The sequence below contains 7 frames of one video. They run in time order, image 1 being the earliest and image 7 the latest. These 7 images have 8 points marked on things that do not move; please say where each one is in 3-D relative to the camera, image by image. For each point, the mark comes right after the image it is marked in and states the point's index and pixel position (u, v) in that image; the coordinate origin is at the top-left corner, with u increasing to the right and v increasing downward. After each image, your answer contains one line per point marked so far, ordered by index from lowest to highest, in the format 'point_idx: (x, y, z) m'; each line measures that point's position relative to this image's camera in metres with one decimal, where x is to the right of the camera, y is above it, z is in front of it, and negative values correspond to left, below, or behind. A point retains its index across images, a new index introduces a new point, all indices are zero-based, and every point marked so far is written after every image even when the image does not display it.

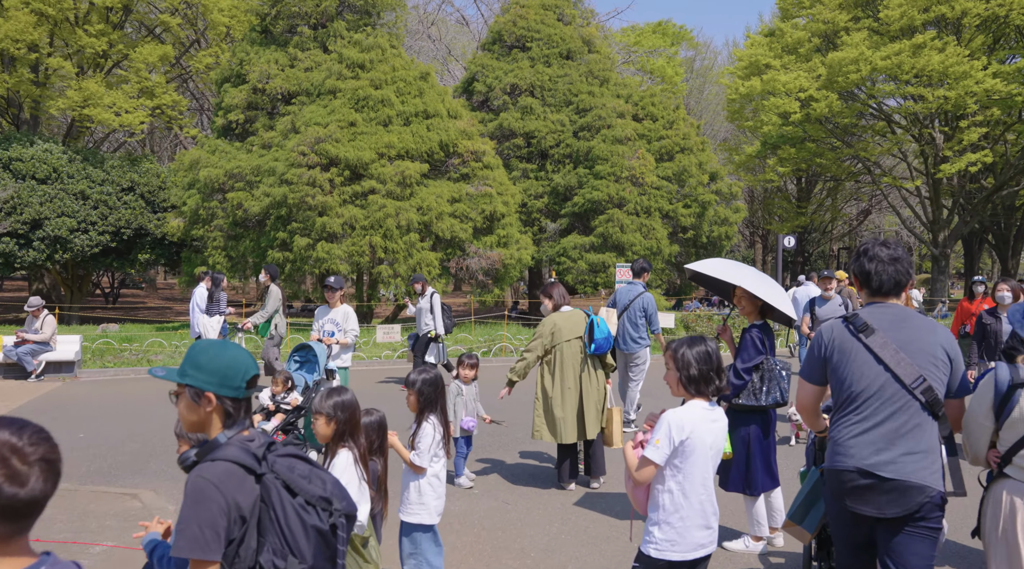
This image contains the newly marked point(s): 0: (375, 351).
0: (-2.7, -1.3, +17.5) m
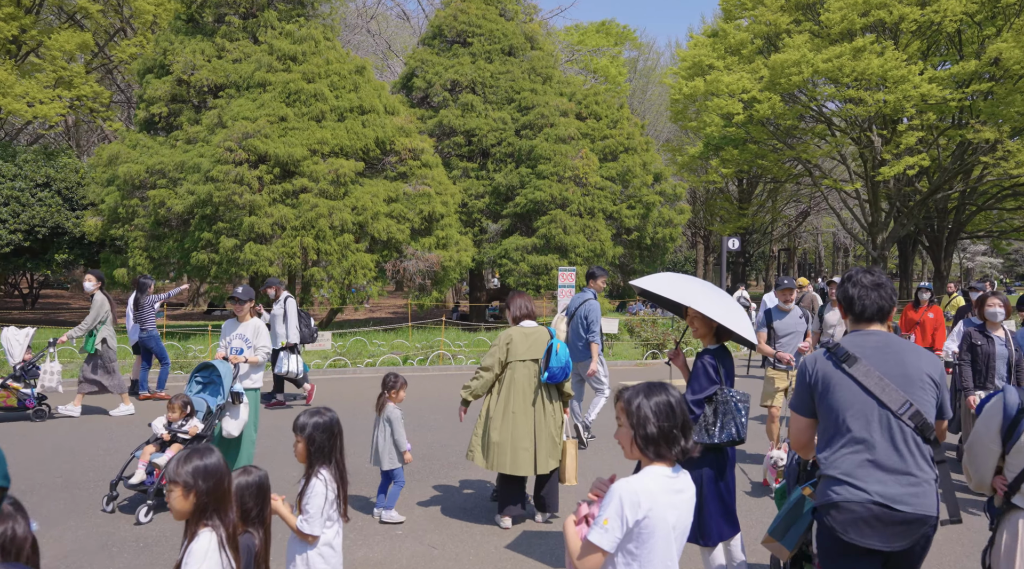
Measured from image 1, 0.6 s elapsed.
0: (-3.8, -1.4, +16.5) m
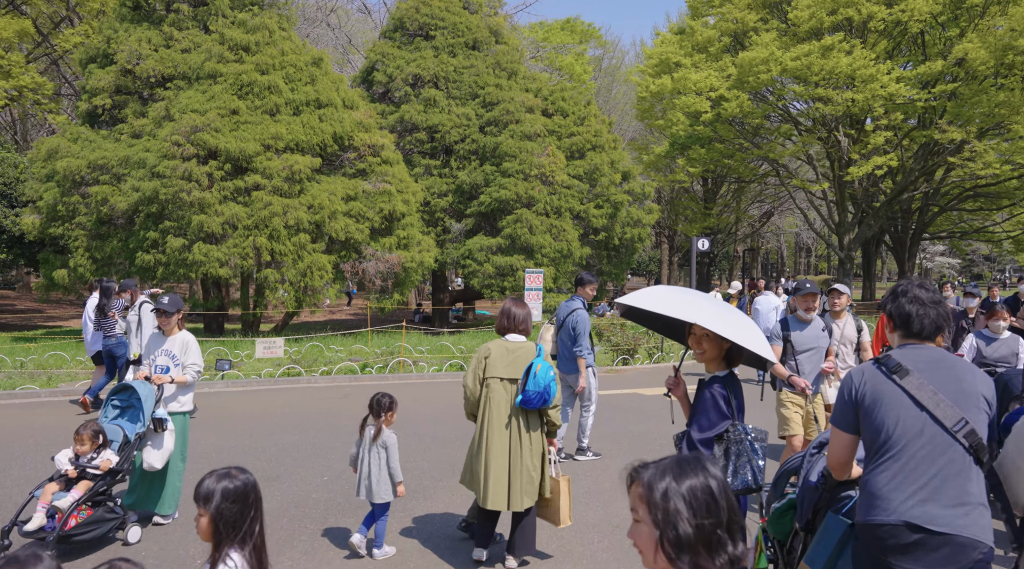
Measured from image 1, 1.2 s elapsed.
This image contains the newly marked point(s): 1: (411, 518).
0: (-4.4, -1.4, +15.5) m
1: (-0.8, -1.9, +7.4) m
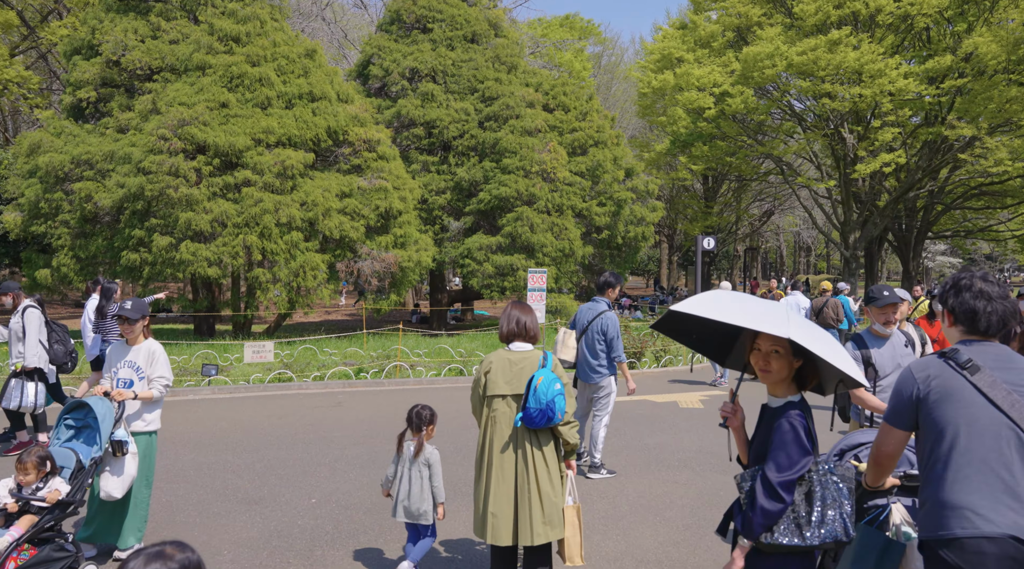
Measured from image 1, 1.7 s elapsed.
0: (-4.4, -1.4, +14.8) m
1: (-0.8, -1.9, +6.6) m
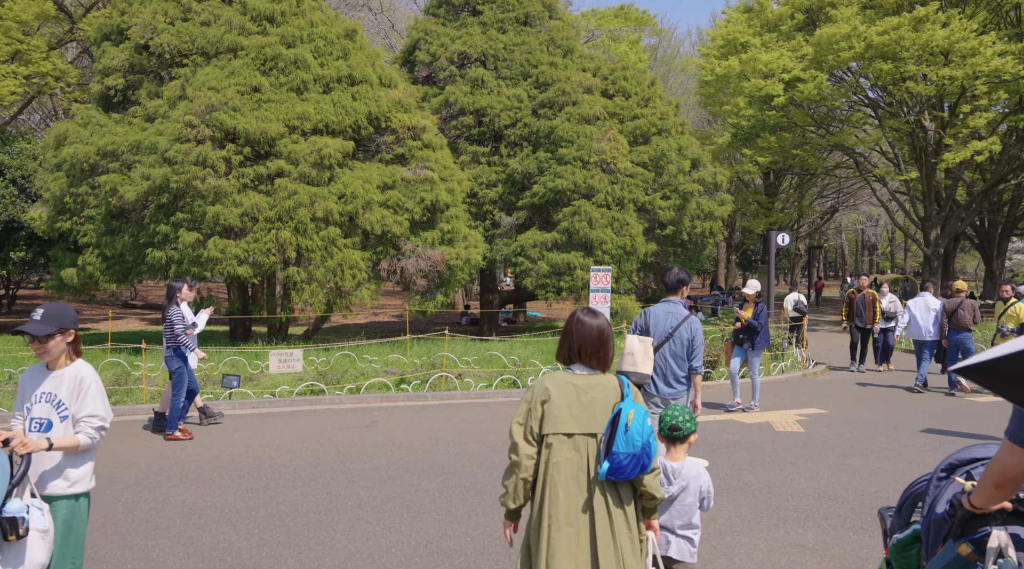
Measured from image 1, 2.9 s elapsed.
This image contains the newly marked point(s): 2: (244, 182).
0: (-3.5, -1.4, +13.2) m
1: (-0.4, -1.9, +4.9) m
2: (-4.9, +1.9, +16.2) m
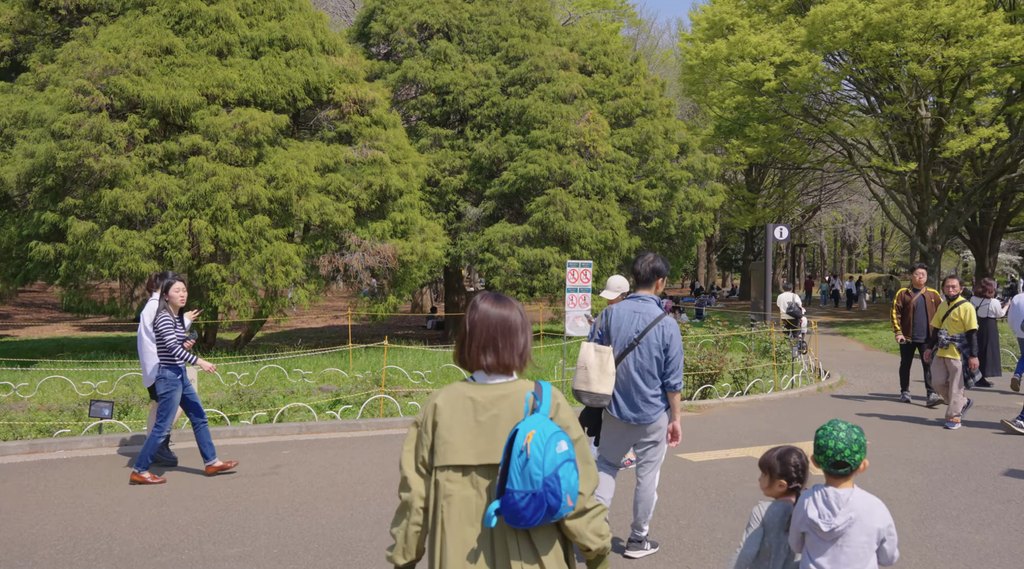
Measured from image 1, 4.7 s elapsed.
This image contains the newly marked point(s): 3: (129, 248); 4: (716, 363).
0: (-4.0, -1.4, +10.5) m
1: (-0.7, -1.9, +2.3) m
2: (-5.5, +1.9, +13.5) m
3: (-5.6, +0.5, +13.0) m
4: (+2.9, -1.1, +12.8) m
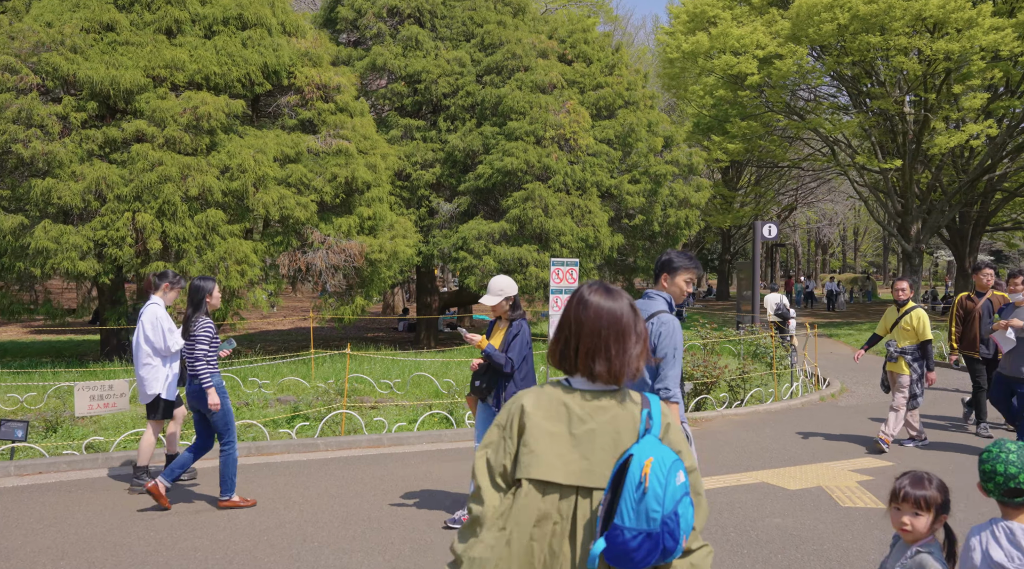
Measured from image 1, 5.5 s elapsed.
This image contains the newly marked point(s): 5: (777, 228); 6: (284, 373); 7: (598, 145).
0: (-4.2, -1.4, +9.3) m
1: (-0.6, -1.9, +1.1) m
2: (-5.8, +1.9, +12.2) m
3: (-5.9, +0.5, +11.7) m
4: (+2.6, -1.1, +11.7) m
5: (+5.8, +1.3, +19.5) m
6: (-3.5, -1.3, +13.5) m
7: (+1.9, +3.0, +19.3) m
